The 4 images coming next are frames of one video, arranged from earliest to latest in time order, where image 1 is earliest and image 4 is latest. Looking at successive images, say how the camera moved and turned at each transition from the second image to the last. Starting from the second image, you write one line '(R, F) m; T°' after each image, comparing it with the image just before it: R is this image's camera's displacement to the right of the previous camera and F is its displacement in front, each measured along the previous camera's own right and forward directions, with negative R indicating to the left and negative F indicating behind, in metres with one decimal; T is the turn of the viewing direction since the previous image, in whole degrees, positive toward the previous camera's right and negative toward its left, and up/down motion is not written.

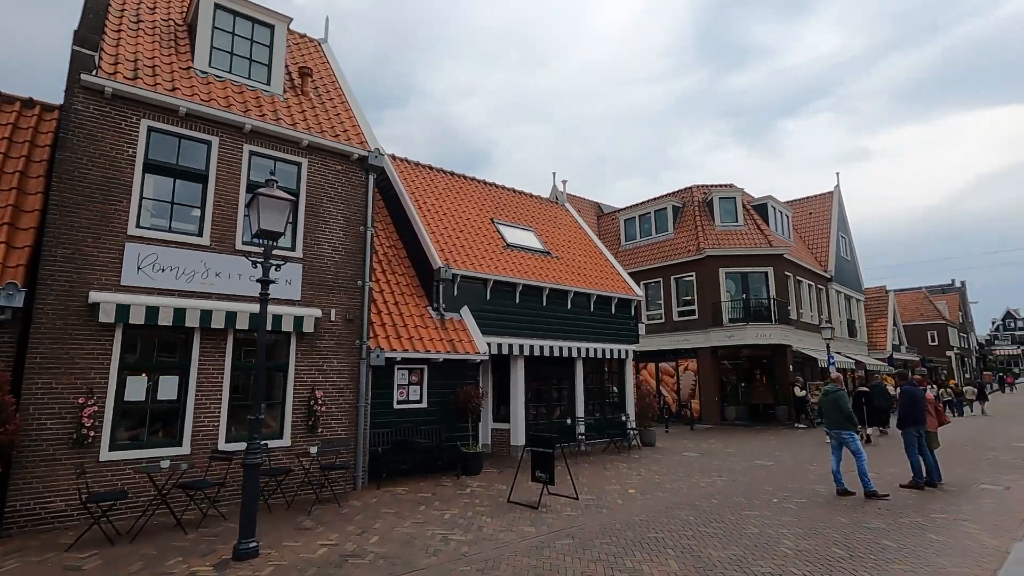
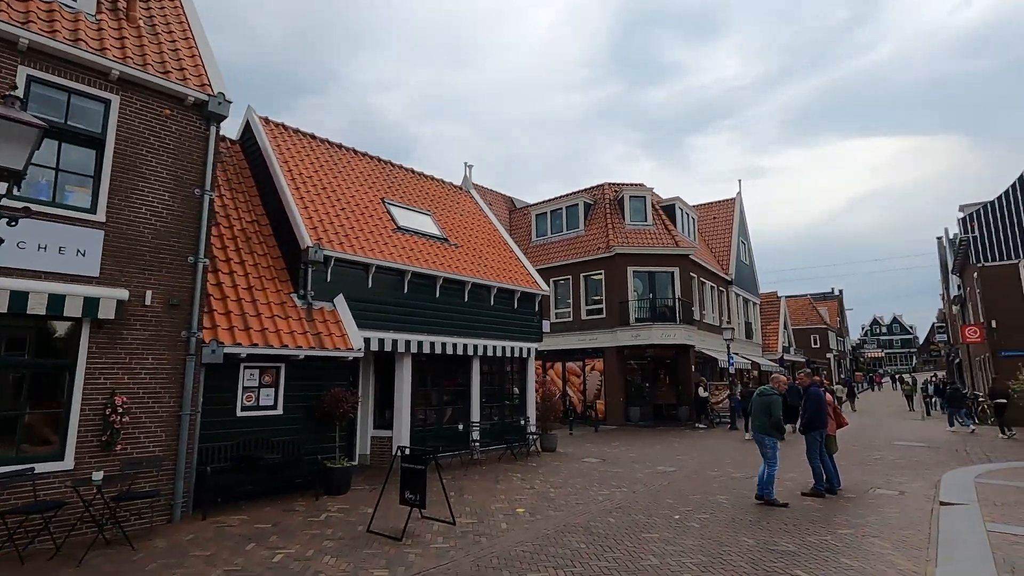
(+0.7, +1.4) m; +9°
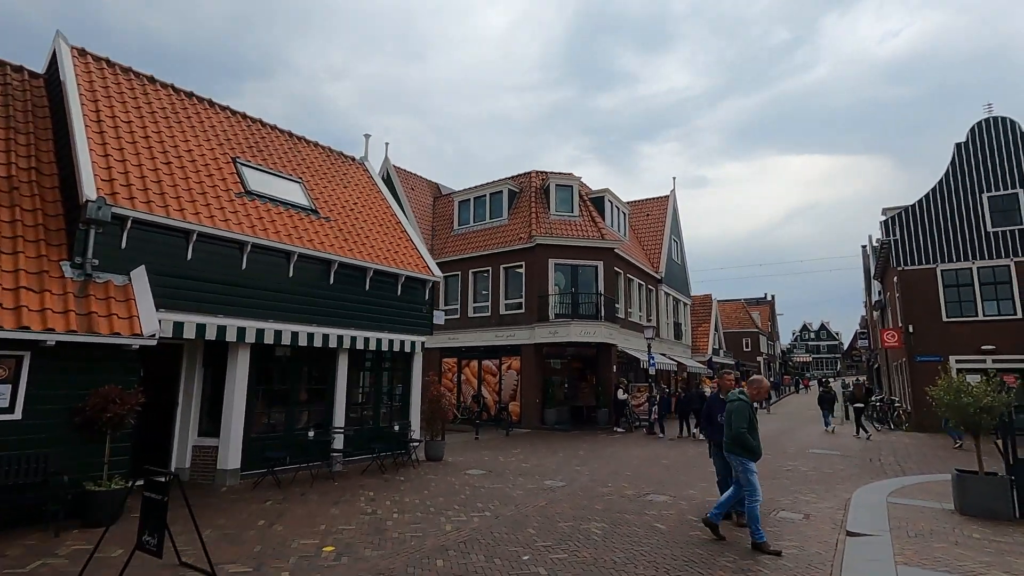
(+1.6, +1.8) m; +5°
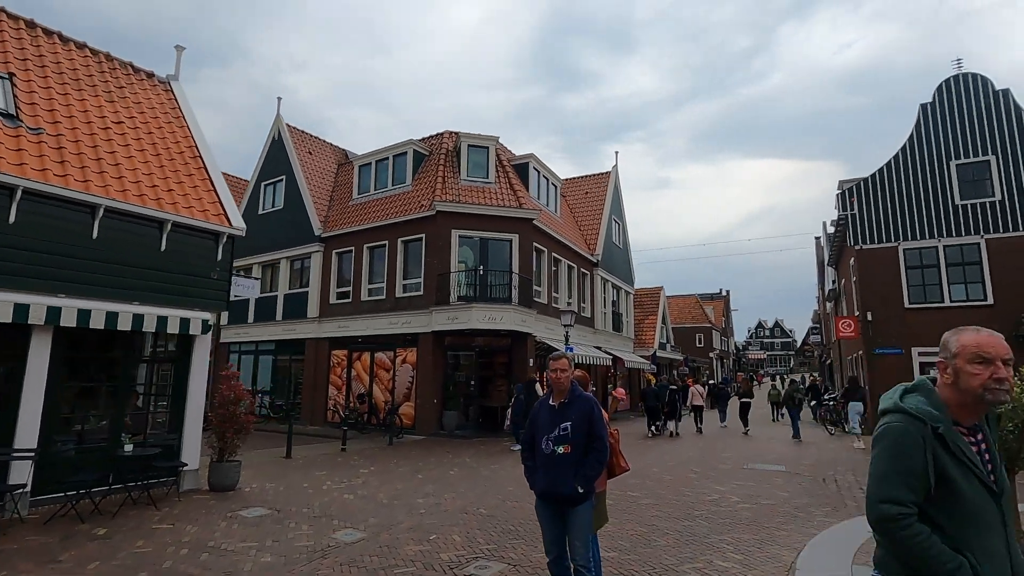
(+2.4, +3.7) m; +4°
